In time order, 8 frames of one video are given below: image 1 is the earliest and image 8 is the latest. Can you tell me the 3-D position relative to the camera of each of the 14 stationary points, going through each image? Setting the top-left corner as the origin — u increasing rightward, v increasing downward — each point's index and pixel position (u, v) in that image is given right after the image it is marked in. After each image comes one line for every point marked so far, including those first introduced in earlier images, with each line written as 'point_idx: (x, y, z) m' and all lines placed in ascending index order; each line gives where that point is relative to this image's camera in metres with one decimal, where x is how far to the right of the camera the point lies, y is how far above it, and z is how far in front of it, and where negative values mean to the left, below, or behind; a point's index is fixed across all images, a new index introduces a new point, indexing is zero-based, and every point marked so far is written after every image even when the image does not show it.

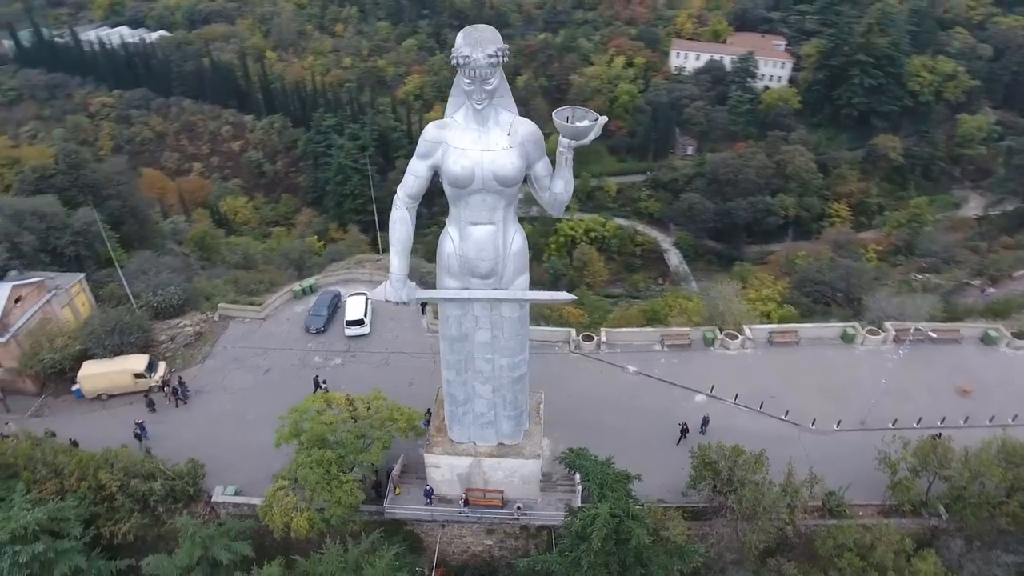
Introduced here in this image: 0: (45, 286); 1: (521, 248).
0: (-13.4, +0.1, +18.7) m
1: (+0.2, +0.8, +11.8) m
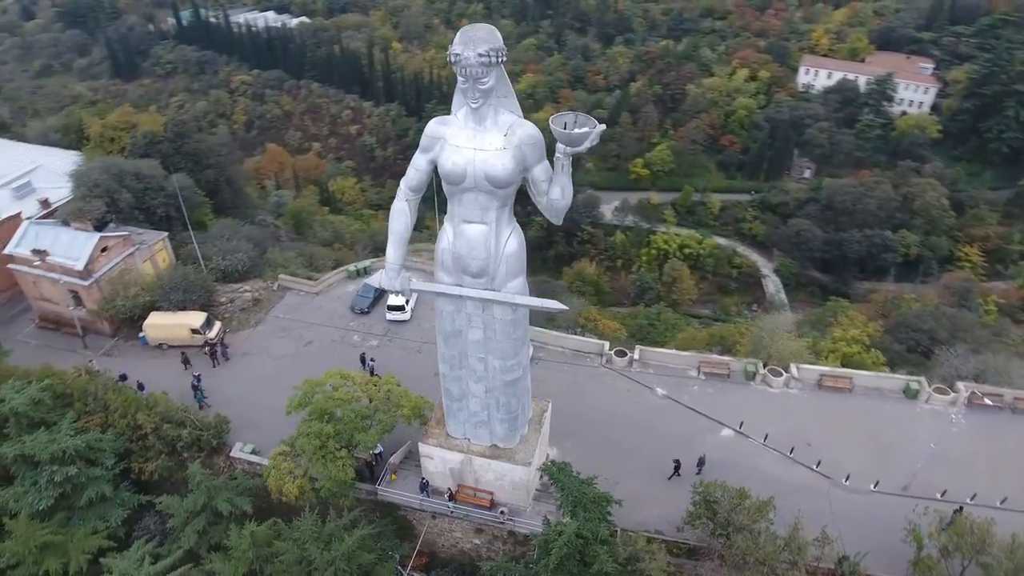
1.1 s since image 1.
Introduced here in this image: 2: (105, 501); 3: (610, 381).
0: (-12.1, +1.5, +20.7) m
1: (+0.1, +0.7, +11.7) m
2: (-9.3, -4.9, +15.1) m
3: (+2.8, -2.7, +18.8) m
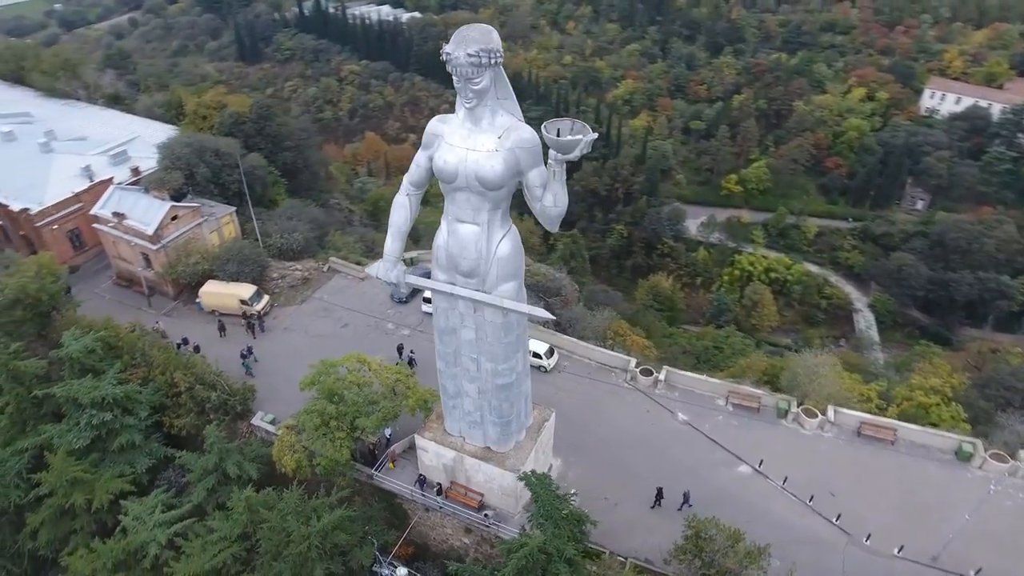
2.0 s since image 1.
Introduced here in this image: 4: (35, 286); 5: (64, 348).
0: (-10.7, +2.6, +22.2) m
1: (0.0, +0.6, +11.6) m
2: (-9.4, -4.0, +16.4) m
3: (+3.3, -3.1, +18.3) m
4: (-13.5, 0.0, +18.3) m
5: (-11.8, -1.6, +17.3) m
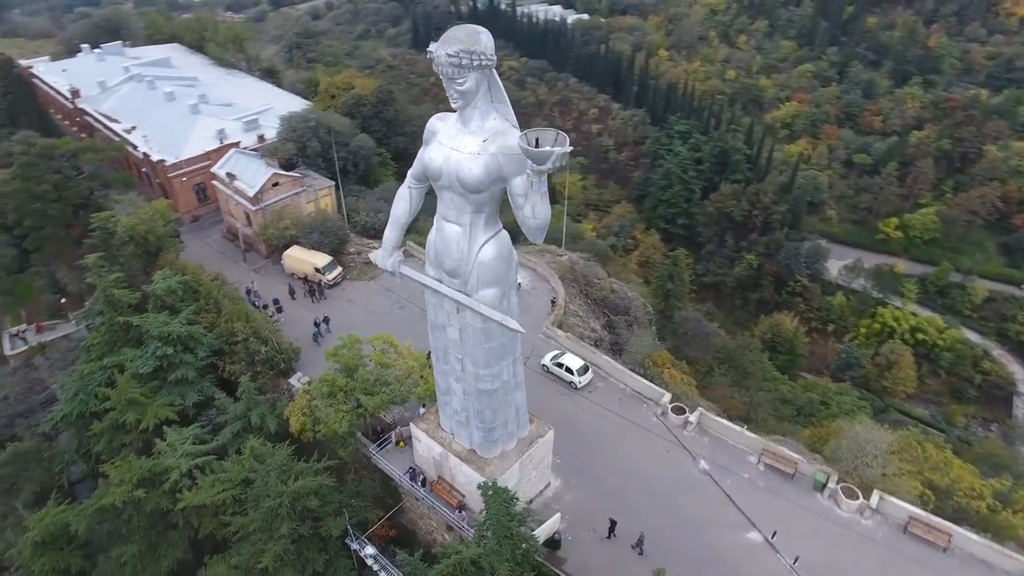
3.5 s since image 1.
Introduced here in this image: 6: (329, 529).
0: (-7.9, +4.0, +24.1) m
1: (-0.3, +0.5, +11.4) m
2: (-9.0, -2.6, +18.2) m
3: (+3.7, -3.9, +17.2) m
4: (-11.9, +1.9, +20.9) m
5: (-10.8, +0.1, +19.6) m
6: (-3.9, -5.2, +13.9) m
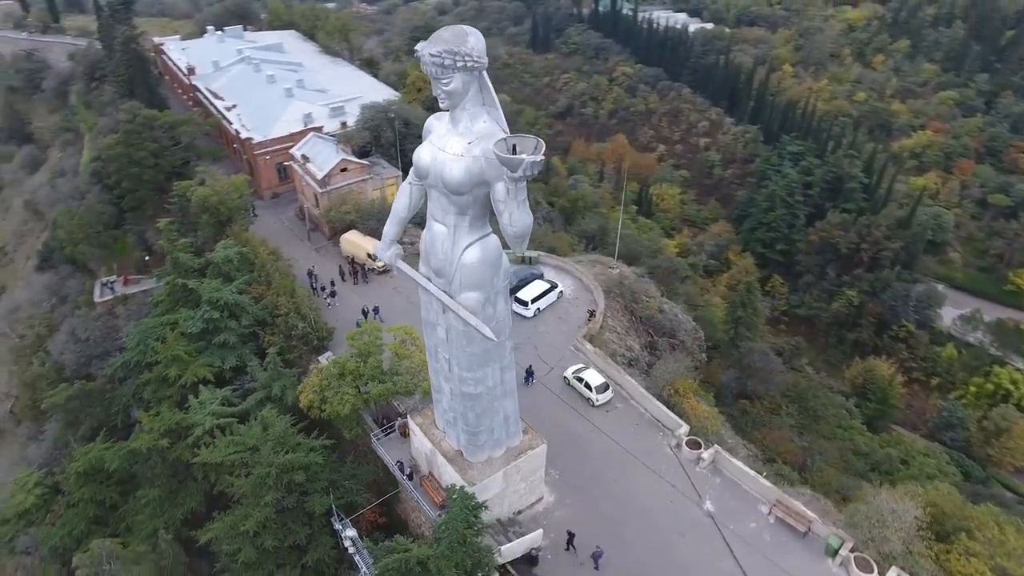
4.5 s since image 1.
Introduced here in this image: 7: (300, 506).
0: (-5.5, +4.6, +25.0) m
1: (-0.6, +0.4, +11.3) m
2: (-8.4, -1.8, +19.4) m
3: (+3.8, -4.5, +16.4) m
4: (-10.2, +3.0, +22.5) m
5: (-9.6, +1.1, +21.1) m
6: (-4.4, -4.8, +14.4) m
7: (-4.7, -4.9, +14.6) m
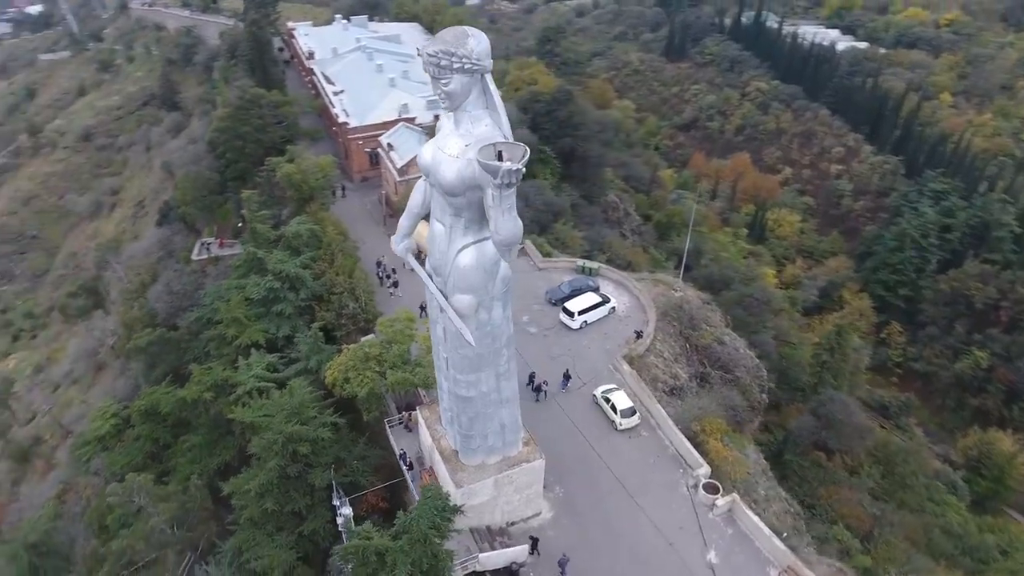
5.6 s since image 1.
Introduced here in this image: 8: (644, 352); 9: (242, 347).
0: (-2.5, +4.9, +25.5) m
1: (-0.7, +0.3, +11.2) m
2: (-7.2, -0.9, +20.6) m
3: (+3.8, -5.2, +15.5) m
4: (-7.7, +4.0, +23.9) m
5: (-7.7, +2.1, +22.4) m
6: (-4.5, -4.4, +15.0) m
7: (-4.8, -4.4, +15.2) m
8: (+4.0, -1.9, +19.8) m
9: (-8.3, -1.8, +19.9) m
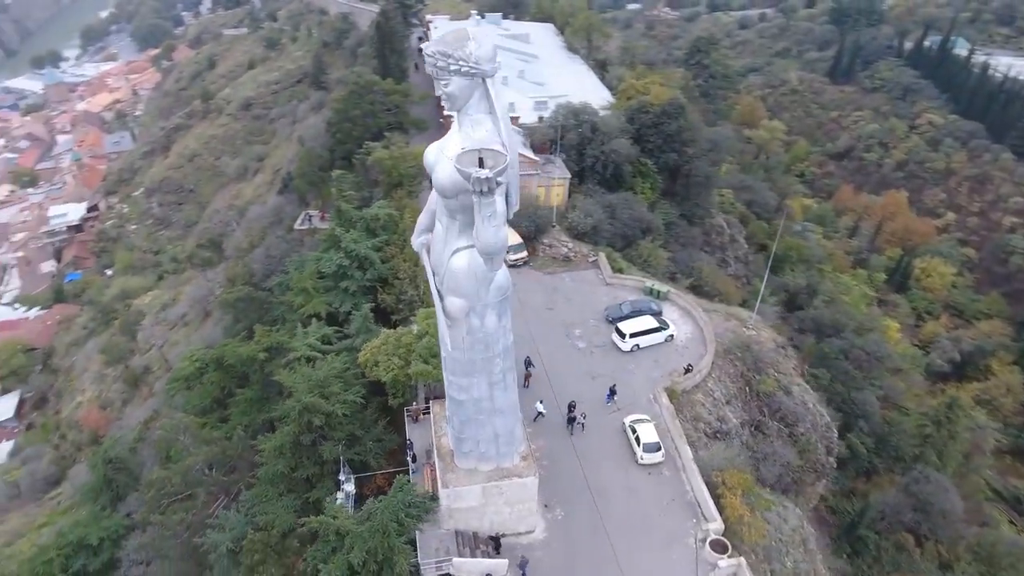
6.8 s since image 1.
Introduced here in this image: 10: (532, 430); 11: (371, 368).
0: (+0.9, +4.8, +25.4) m
1: (-0.9, +0.3, +11.1) m
2: (-5.4, -0.2, +21.6) m
3: (+3.6, -5.9, +14.4) m
4: (-4.5, +4.7, +24.9) m
5: (-5.1, +2.8, +23.4) m
6: (-4.5, -3.9, +15.6) m
7: (-4.7, -3.9, +15.9) m
8: (+5.1, -2.8, +18.6) m
9: (-6.7, -0.9, +21.2) m
10: (+0.5, -3.8, +17.2) m
11: (-3.7, -2.2, +17.4) m
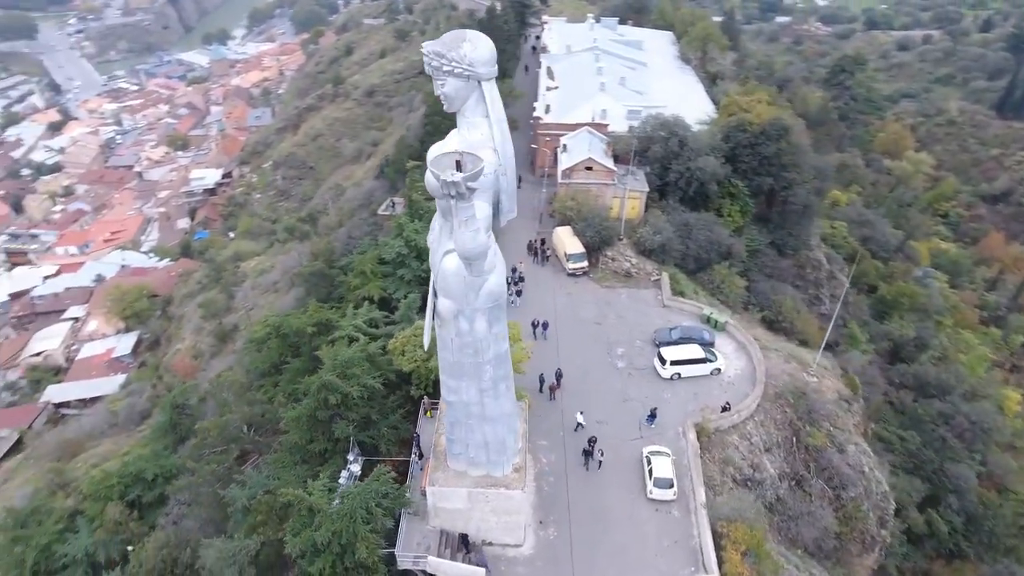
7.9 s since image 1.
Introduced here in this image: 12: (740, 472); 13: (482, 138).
0: (+3.9, +4.3, +24.8) m
1: (-1.1, +0.3, +11.0) m
2: (-3.7, +0.2, +22.2) m
3: (+3.1, -6.5, +13.6) m
4: (-1.6, +5.0, +25.3) m
5: (-2.6, +3.2, +23.9) m
6: (-4.3, -3.5, +16.1) m
7: (-4.5, -3.5, +16.5) m
8: (+5.7, -3.7, +17.4) m
9: (-5.1, -0.3, +22.0) m
10: (+0.9, -4.0, +16.9) m
11: (-3.0, -1.9, +17.7) m
12: (+5.9, -4.8, +16.8) m
13: (-0.5, +2.3, +9.8) m
